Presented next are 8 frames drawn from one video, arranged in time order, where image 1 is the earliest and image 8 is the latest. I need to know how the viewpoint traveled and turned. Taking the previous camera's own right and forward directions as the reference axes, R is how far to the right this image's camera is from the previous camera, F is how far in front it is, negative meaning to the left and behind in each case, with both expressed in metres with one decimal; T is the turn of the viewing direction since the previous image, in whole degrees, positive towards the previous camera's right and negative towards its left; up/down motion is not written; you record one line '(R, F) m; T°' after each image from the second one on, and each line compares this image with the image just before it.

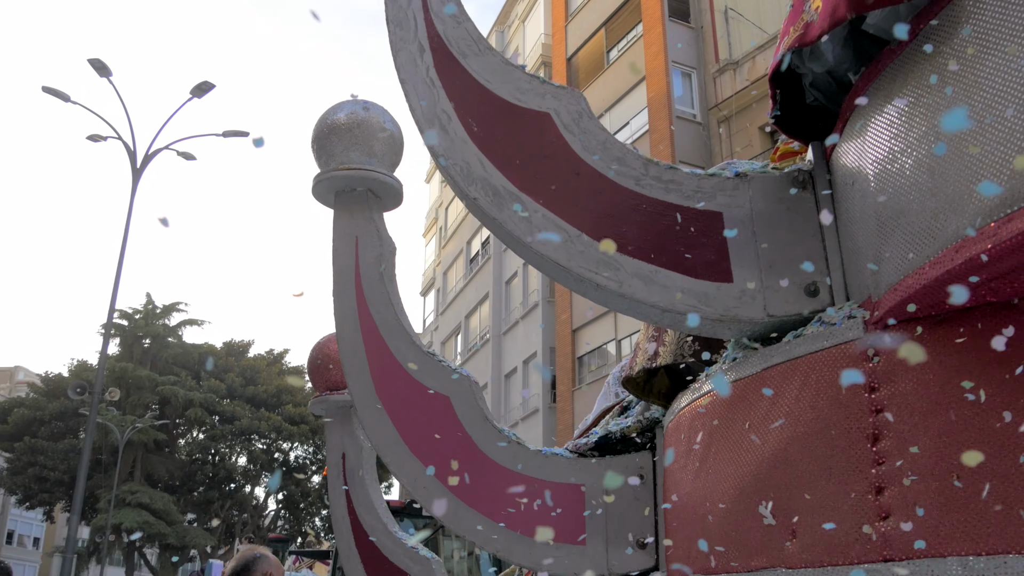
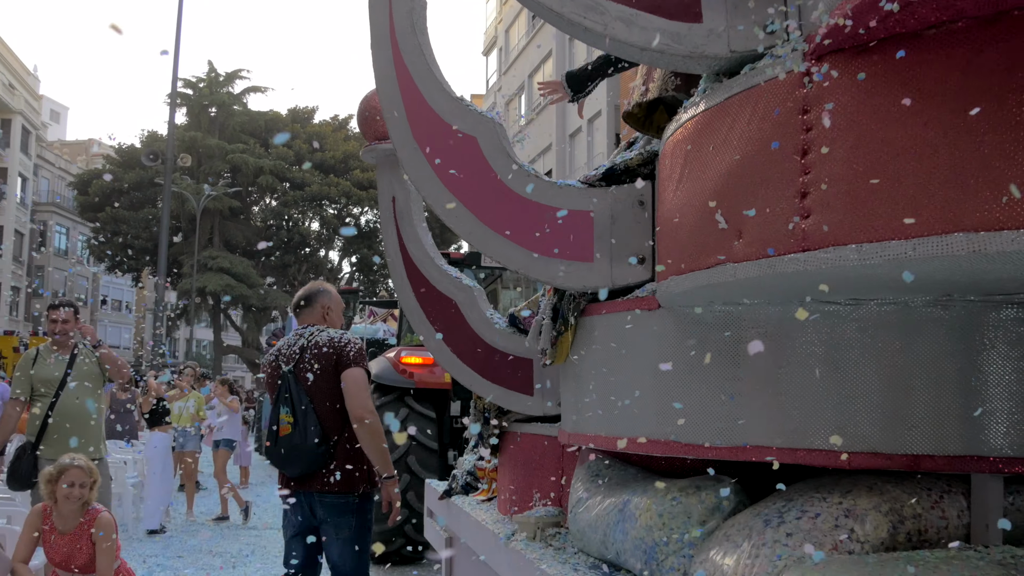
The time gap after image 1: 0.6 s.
(+0.1, -0.3) m; -4°
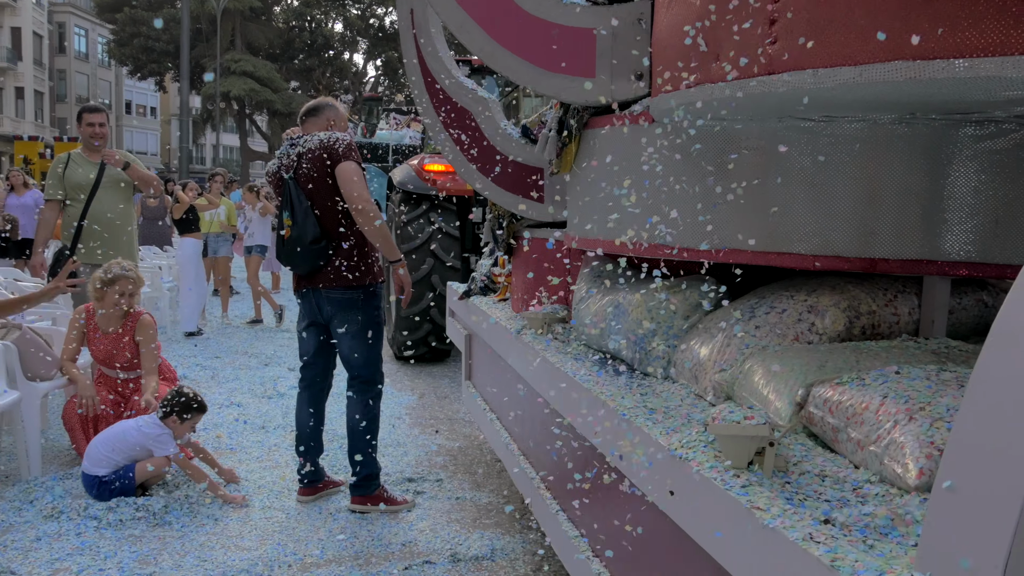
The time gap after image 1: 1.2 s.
(+0.1, -0.2) m; -1°
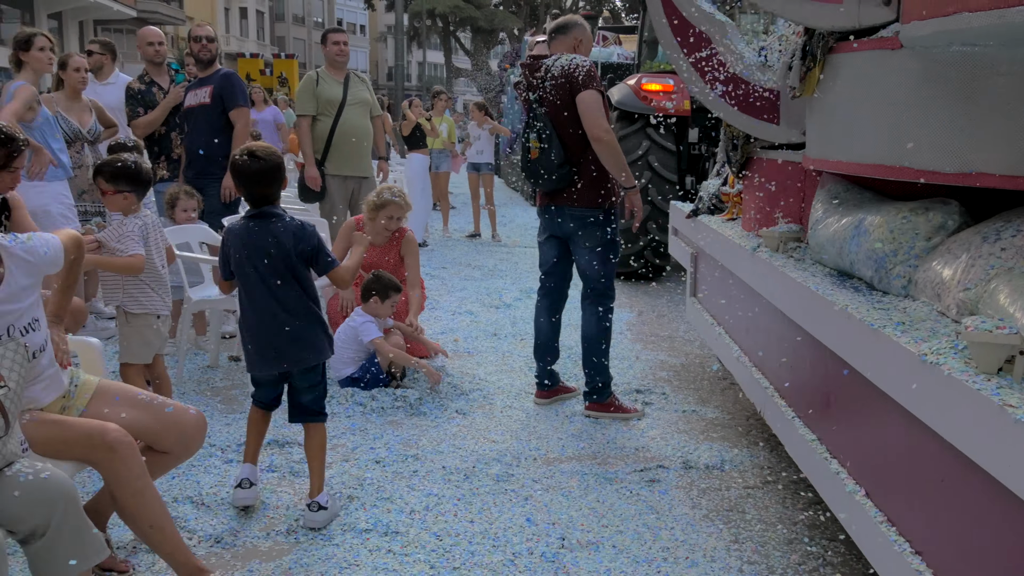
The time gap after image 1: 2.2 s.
(-0.1, -0.3) m; -11°
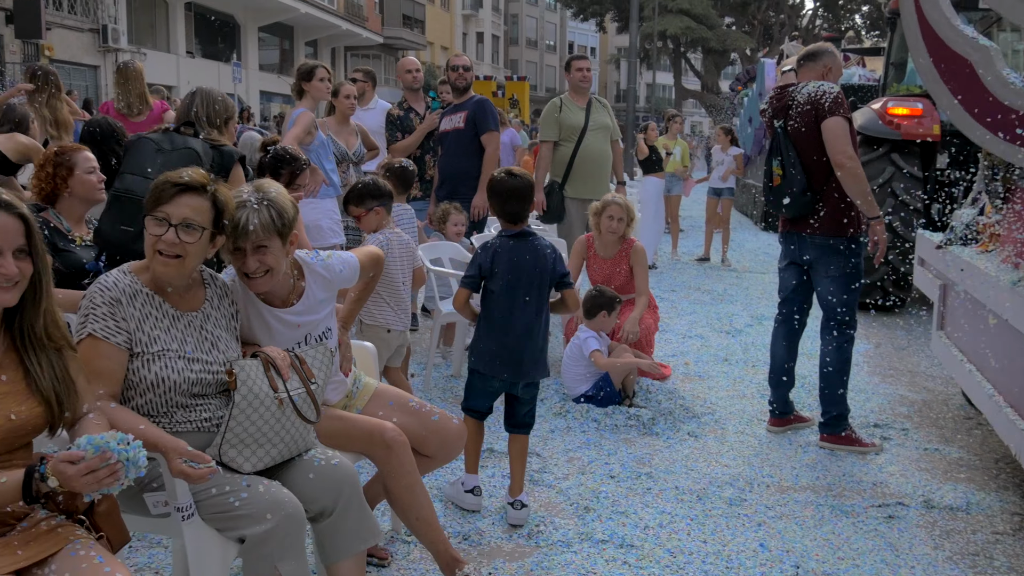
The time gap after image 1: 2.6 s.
(-0.1, -0.1) m; -12°
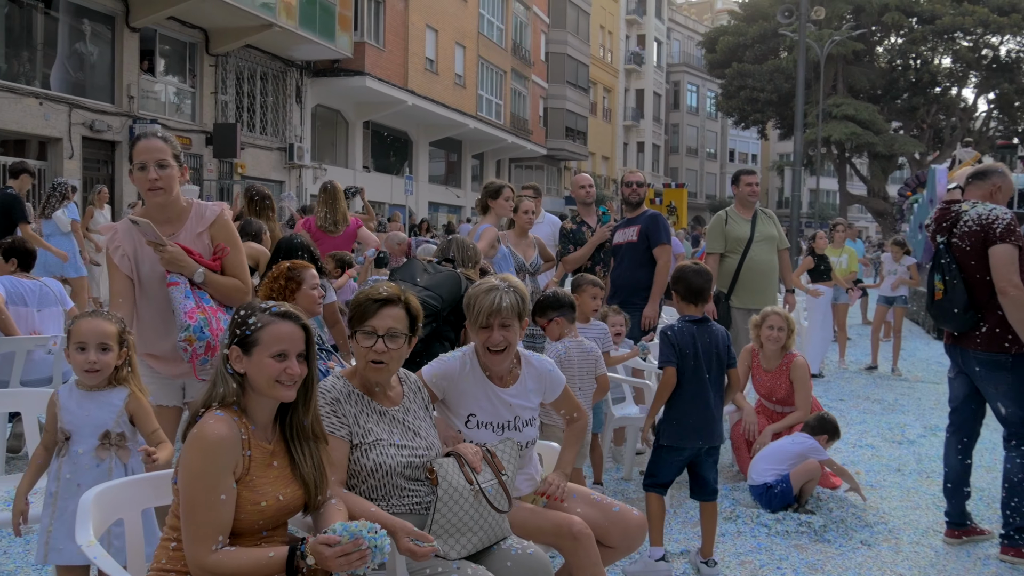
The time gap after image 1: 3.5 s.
(0.0, -0.3) m; -9°
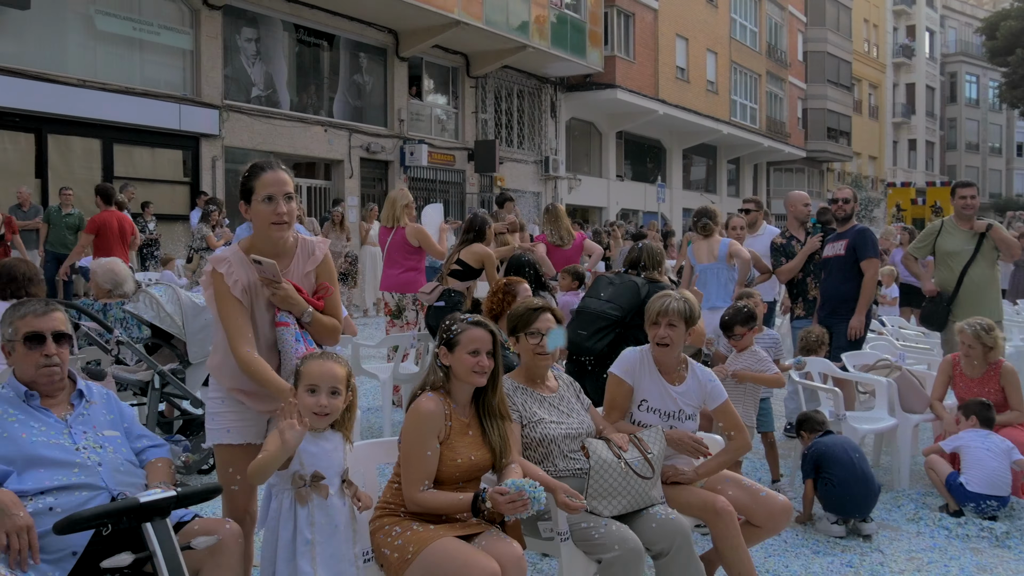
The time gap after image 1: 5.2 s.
(+0.3, -0.6) m; -14°
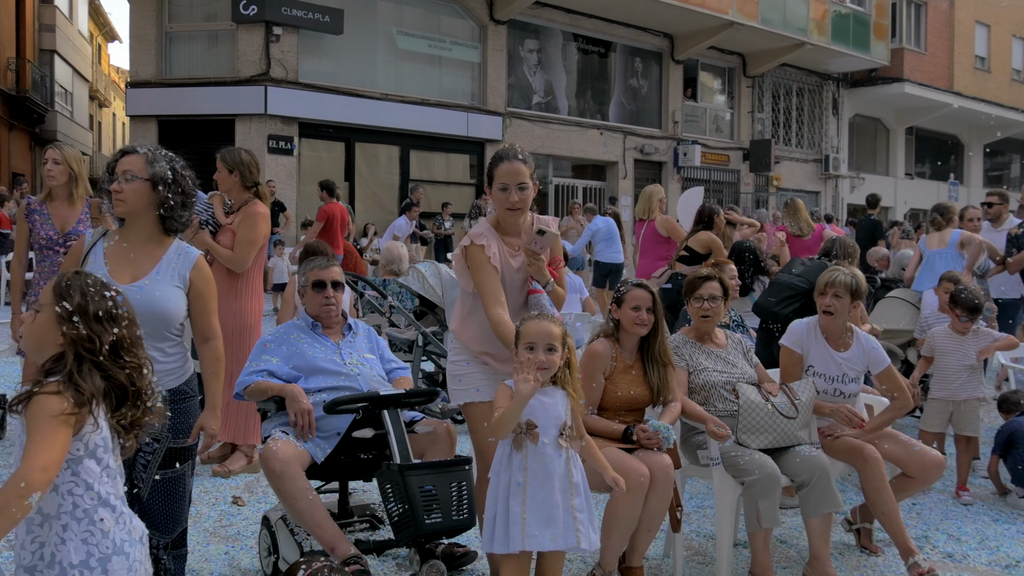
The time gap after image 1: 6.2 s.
(+0.4, -0.6) m; -16°
